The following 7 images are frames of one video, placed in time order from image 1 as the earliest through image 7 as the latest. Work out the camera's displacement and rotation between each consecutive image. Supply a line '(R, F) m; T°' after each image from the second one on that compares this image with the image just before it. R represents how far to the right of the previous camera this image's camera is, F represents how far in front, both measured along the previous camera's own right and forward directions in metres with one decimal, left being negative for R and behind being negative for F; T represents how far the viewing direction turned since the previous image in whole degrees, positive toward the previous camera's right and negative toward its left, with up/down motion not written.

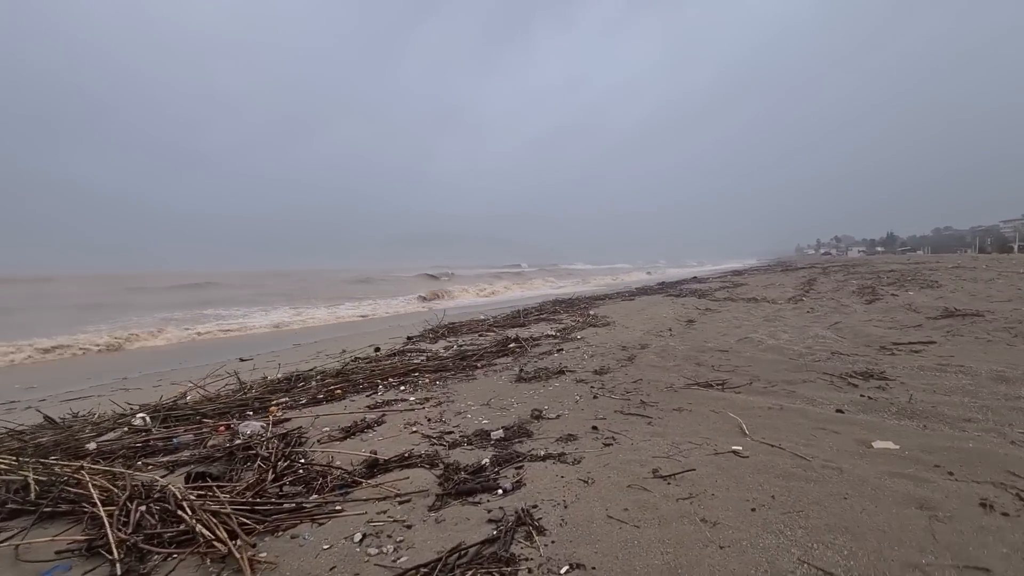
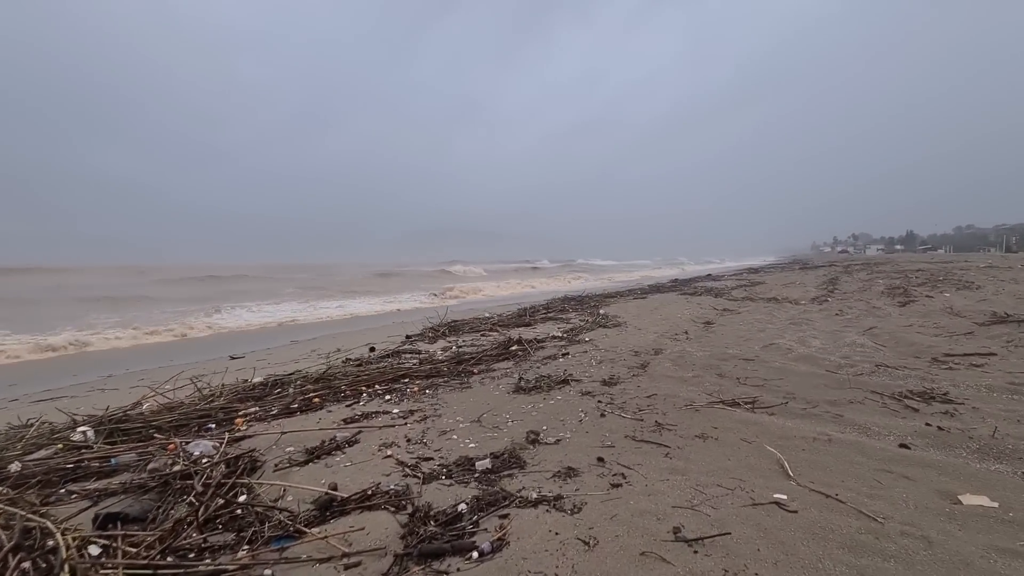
(+0.1, +0.6) m; -1°
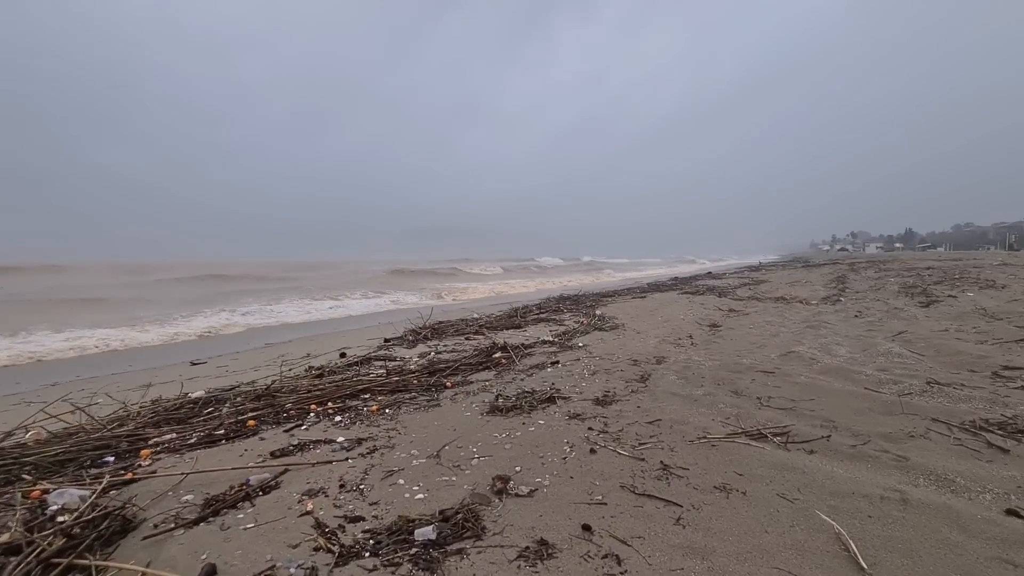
(+0.2, +0.8) m; 0°
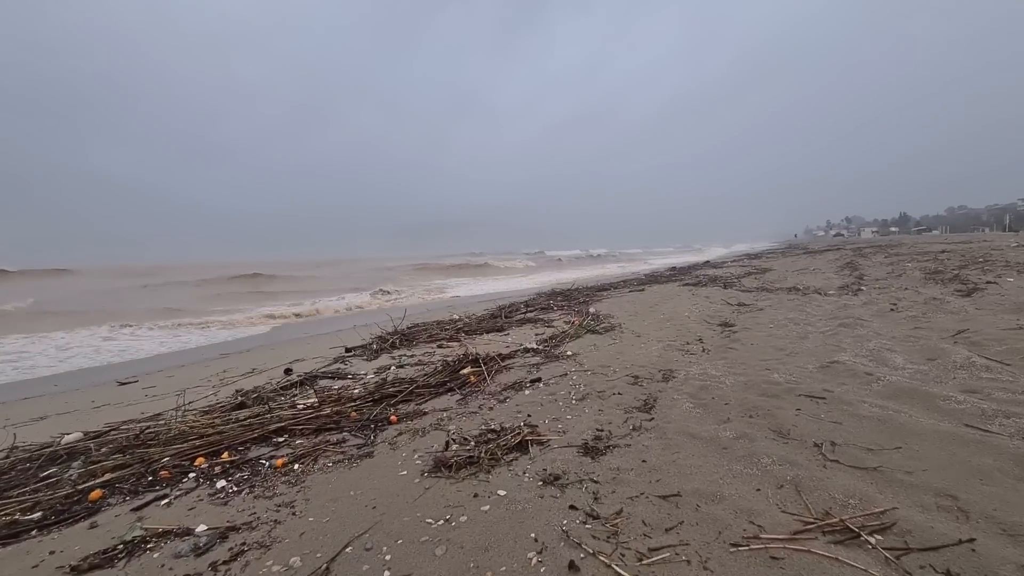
(+0.3, +1.1) m; 0°
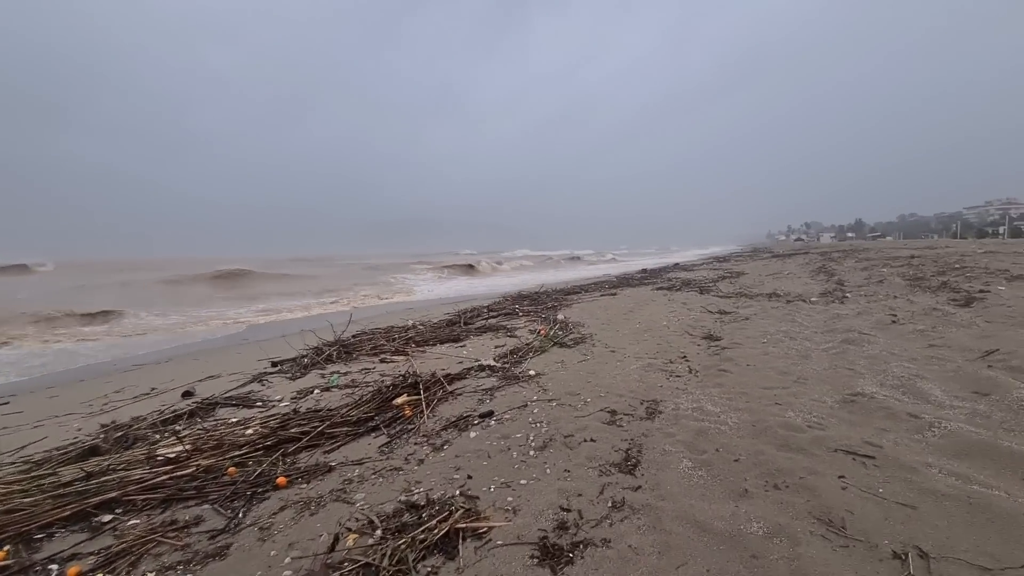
(+0.2, +1.0) m; +3°
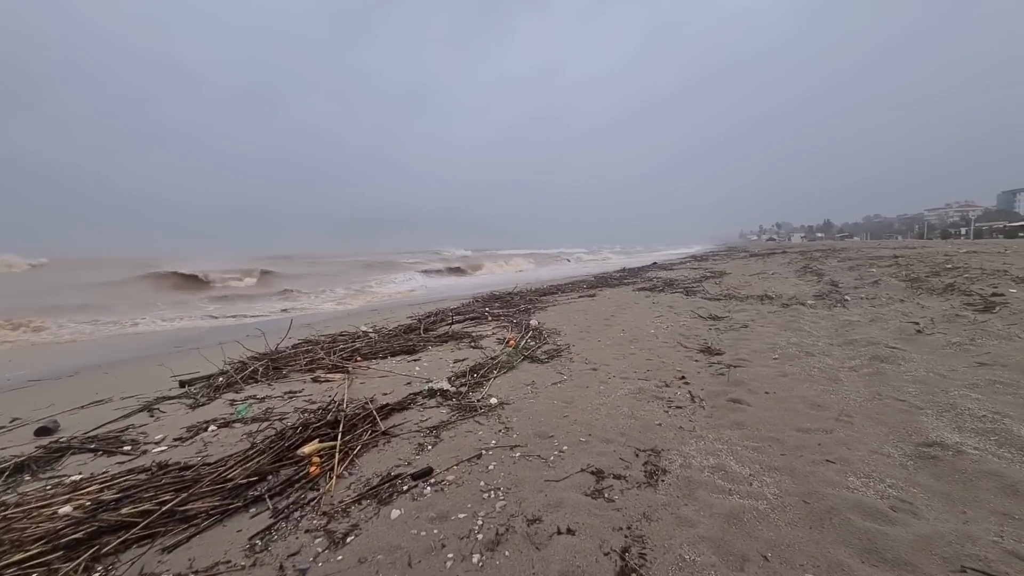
(+0.2, +1.0) m; +3°
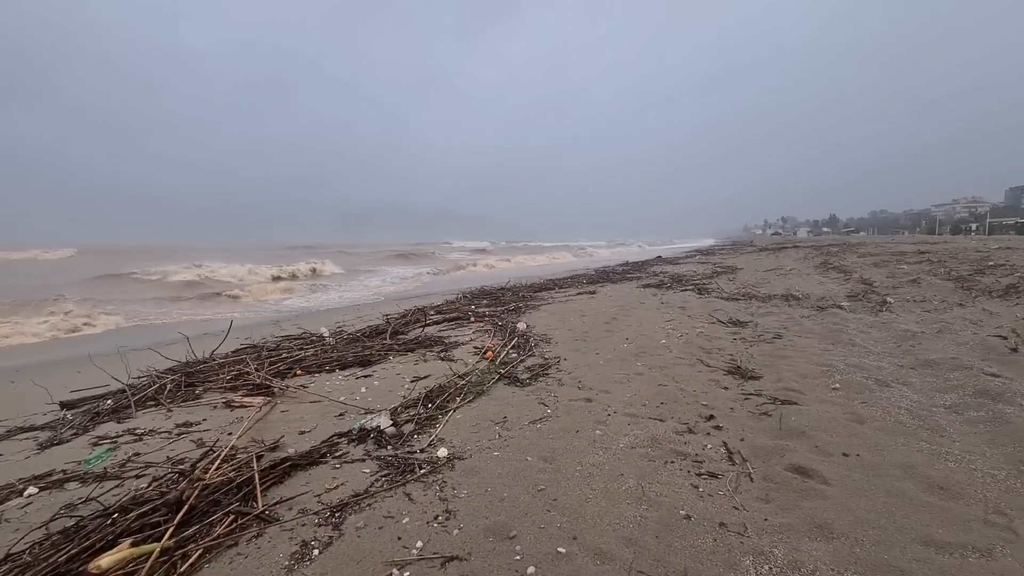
(+0.2, +1.1) m; 0°
